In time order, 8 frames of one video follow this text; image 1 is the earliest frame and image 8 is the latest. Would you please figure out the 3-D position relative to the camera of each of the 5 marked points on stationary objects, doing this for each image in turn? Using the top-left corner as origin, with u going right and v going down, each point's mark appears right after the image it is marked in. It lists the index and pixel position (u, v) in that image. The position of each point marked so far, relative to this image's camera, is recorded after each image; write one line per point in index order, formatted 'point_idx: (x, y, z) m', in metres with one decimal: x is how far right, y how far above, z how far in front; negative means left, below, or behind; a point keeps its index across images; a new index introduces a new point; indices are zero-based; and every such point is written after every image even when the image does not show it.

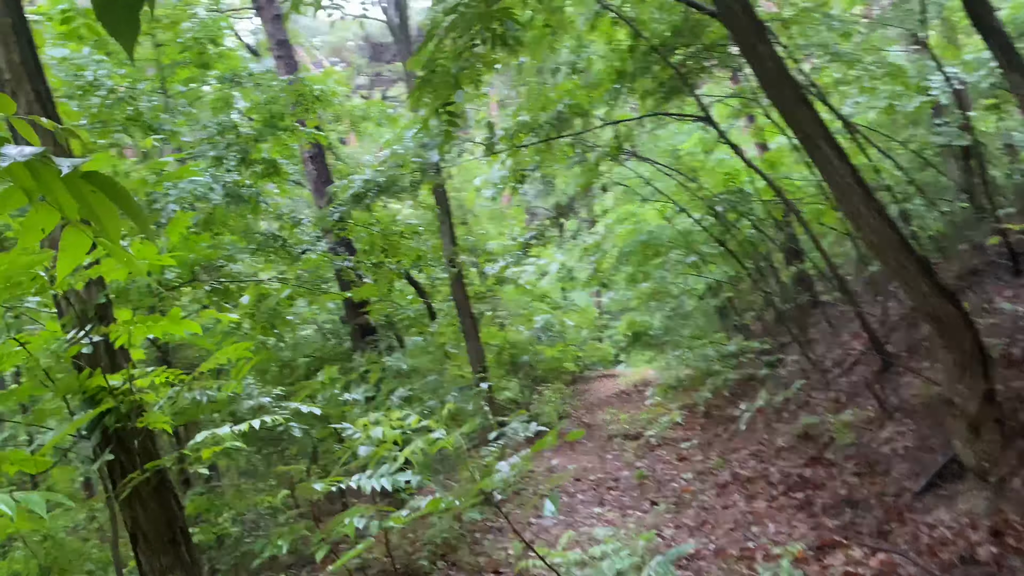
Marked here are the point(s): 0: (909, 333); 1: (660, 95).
0: (+3.2, -0.4, +6.4) m
1: (+1.4, +1.8, +7.5) m
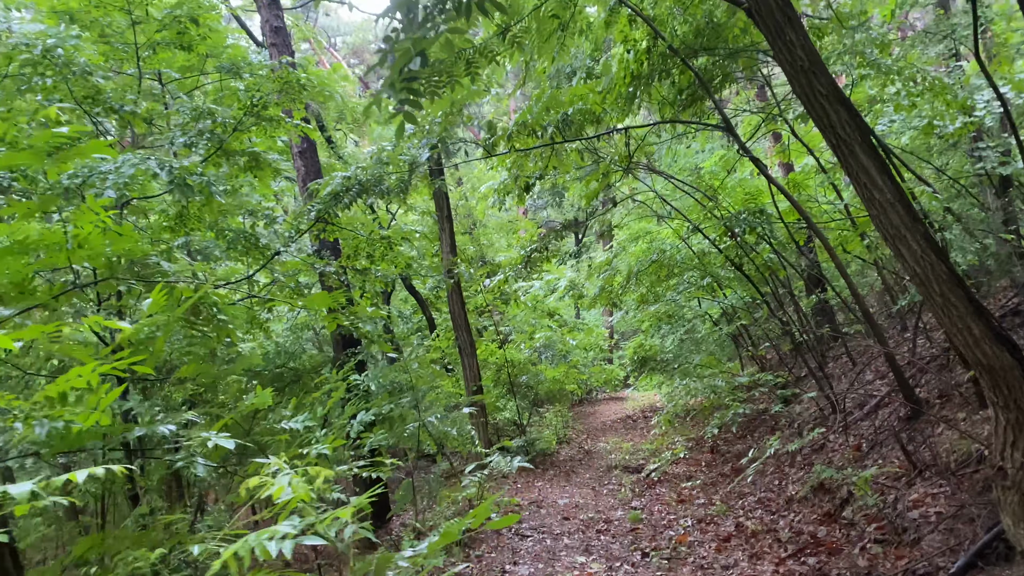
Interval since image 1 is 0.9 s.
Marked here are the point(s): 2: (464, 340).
0: (+3.1, -0.6, +5.8) m
1: (+1.4, +1.6, +6.9) m
2: (-0.6, -0.6, +9.5) m
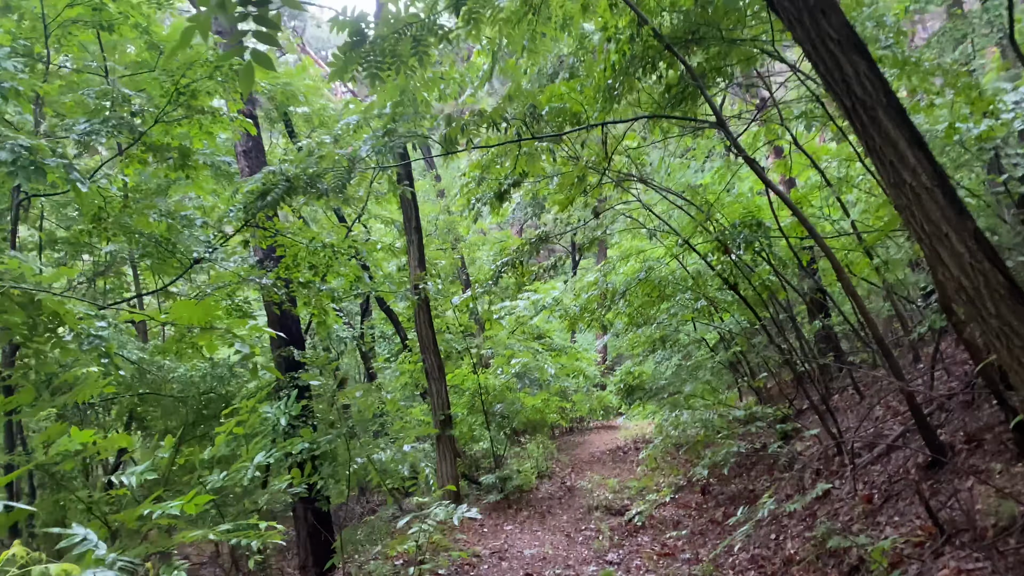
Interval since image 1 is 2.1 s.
0: (+2.8, -0.8, +4.9) m
1: (+1.2, +1.4, +6.2) m
2: (-0.9, -0.8, +8.6) m
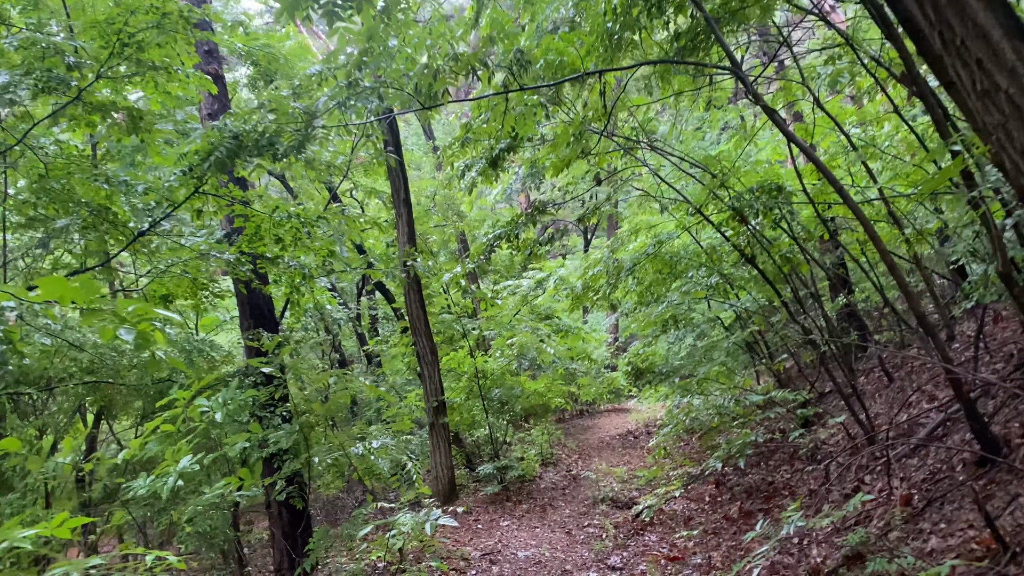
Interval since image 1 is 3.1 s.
0: (+2.7, -0.6, +4.3) m
1: (+1.1, +1.6, +5.5) m
2: (-0.9, -0.6, +8.0) m
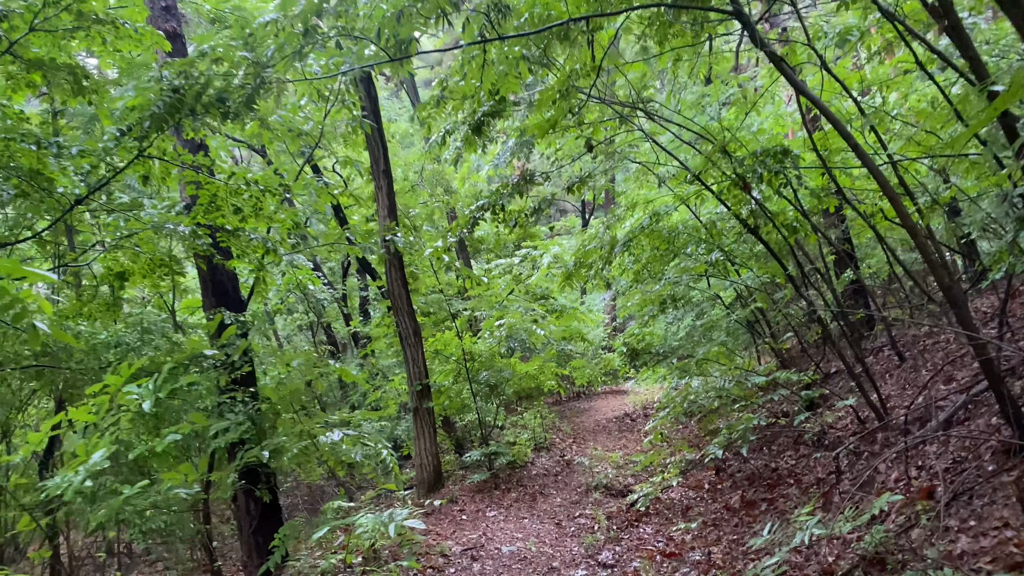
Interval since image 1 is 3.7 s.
0: (+2.6, -0.5, +3.8) m
1: (+1.0, +1.8, +5.0) m
2: (-1.0, -0.3, +7.6) m
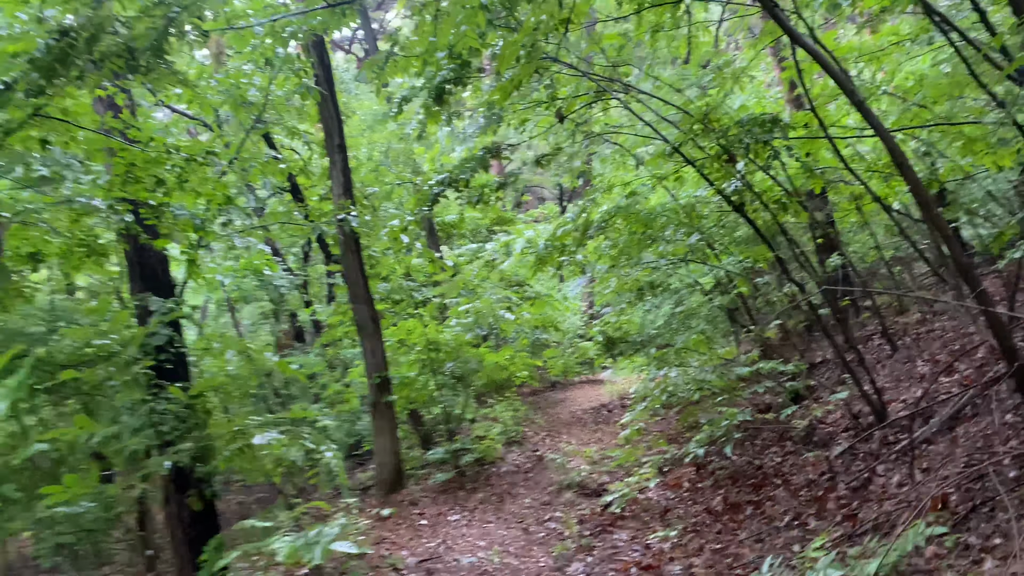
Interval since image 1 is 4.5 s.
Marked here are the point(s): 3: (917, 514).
0: (+2.4, -0.4, +3.4) m
1: (+0.8, +1.9, +4.4) m
2: (-1.3, -0.2, +7.0) m
3: (+1.7, -1.0, +3.4) m
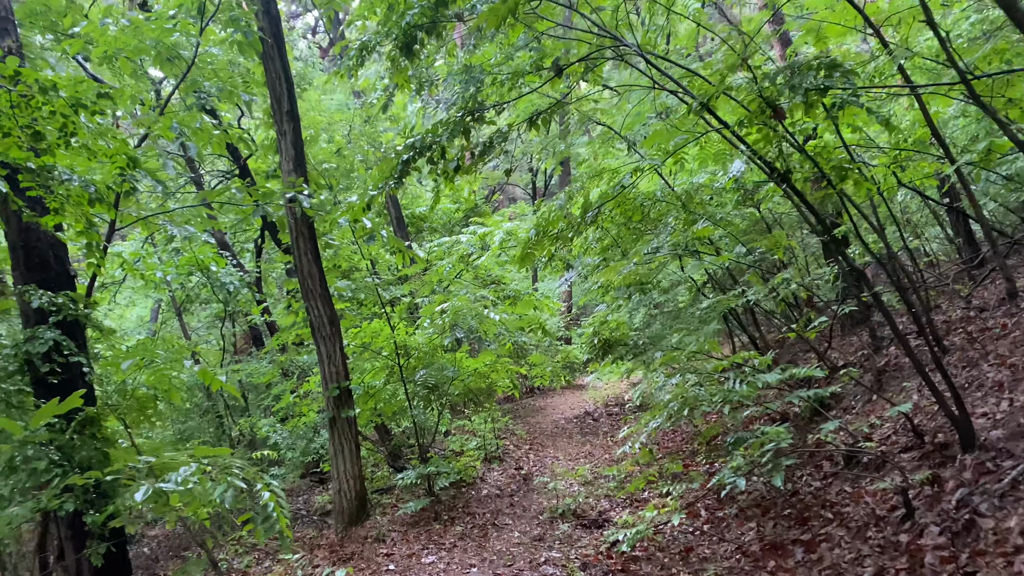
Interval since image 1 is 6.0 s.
0: (+2.4, -0.3, +2.4) m
1: (+0.7, +1.9, +3.5) m
2: (-1.4, -0.2, +5.9) m
3: (+1.7, -0.9, +2.4) m
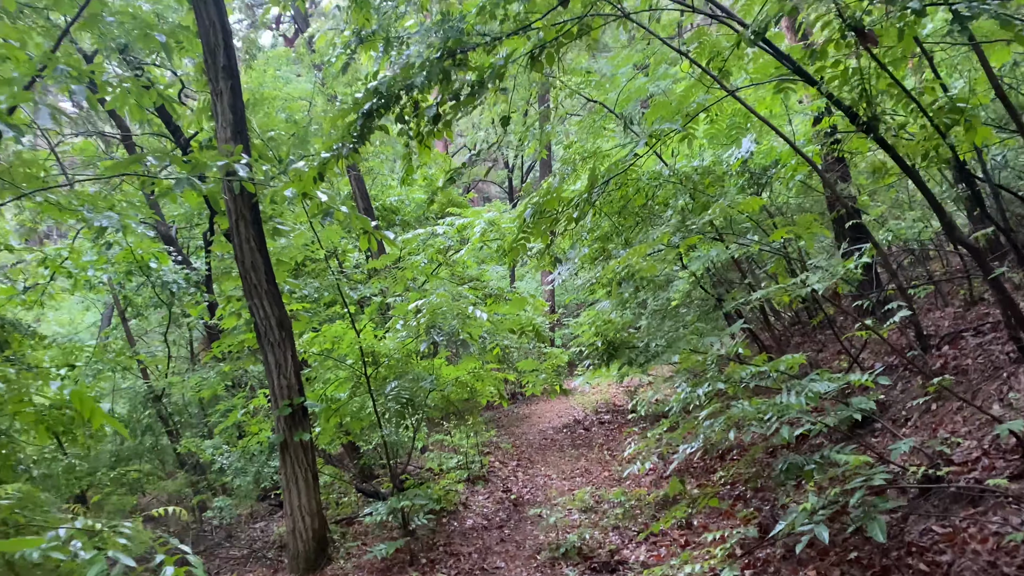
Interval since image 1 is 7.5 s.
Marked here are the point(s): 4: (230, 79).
0: (+2.5, -0.2, +1.5) m
1: (+0.7, +2.0, +2.5) m
2: (-1.5, -0.2, +4.9) m
3: (+1.8, -0.8, +1.5) m
4: (-1.6, +1.2, +4.7) m
